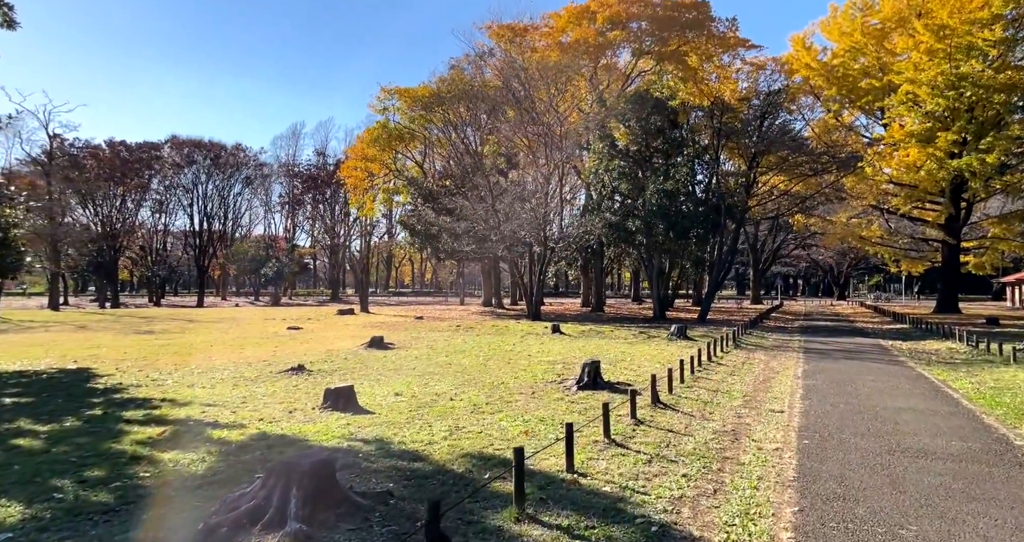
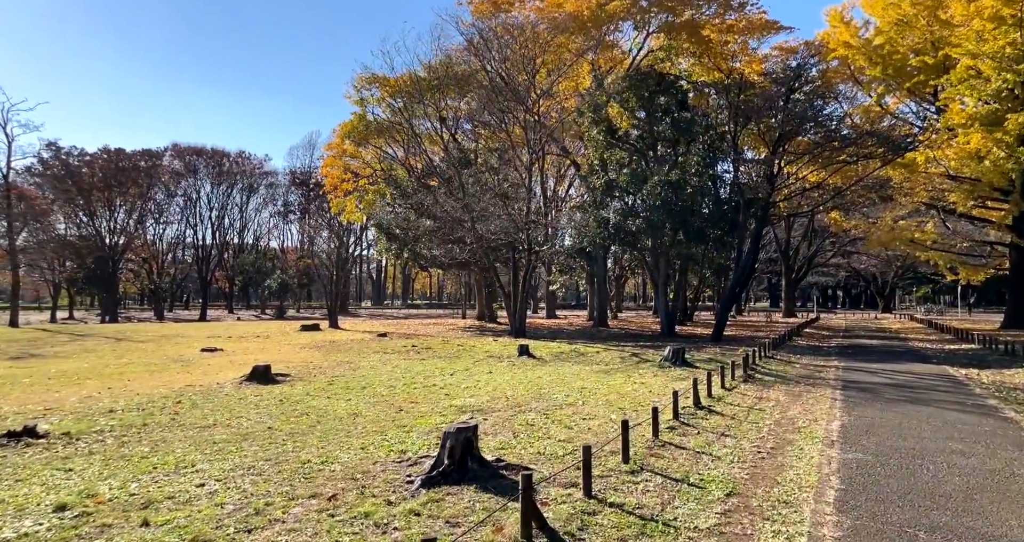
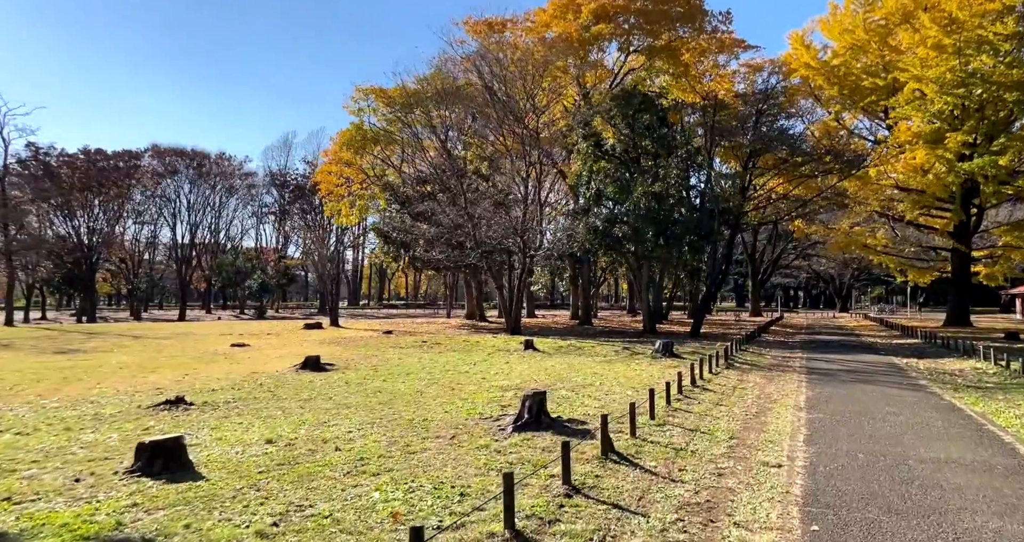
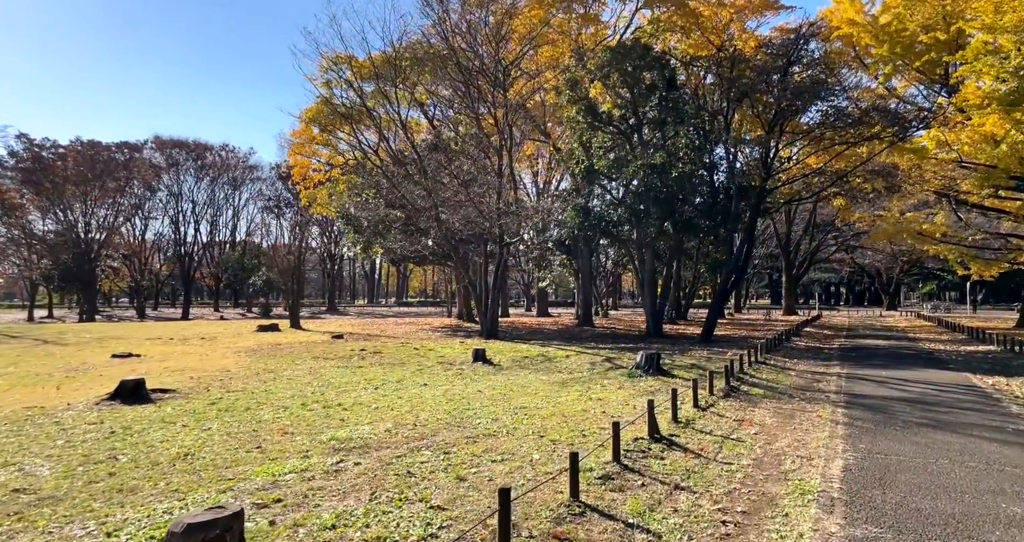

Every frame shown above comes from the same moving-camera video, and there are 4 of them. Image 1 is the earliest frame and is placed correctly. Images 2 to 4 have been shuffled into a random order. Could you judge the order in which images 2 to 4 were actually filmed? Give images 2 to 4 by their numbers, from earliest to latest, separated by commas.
3, 2, 4
